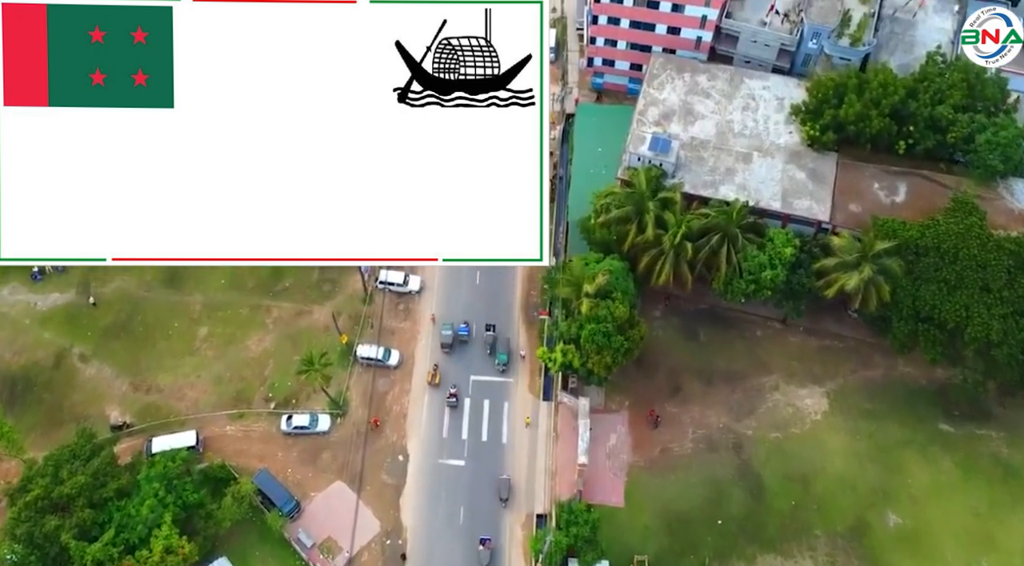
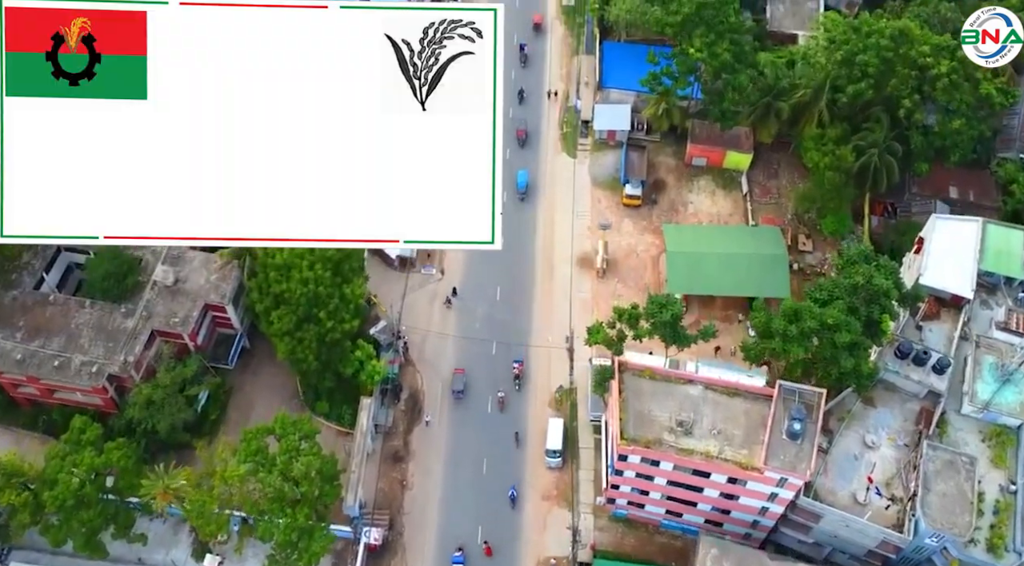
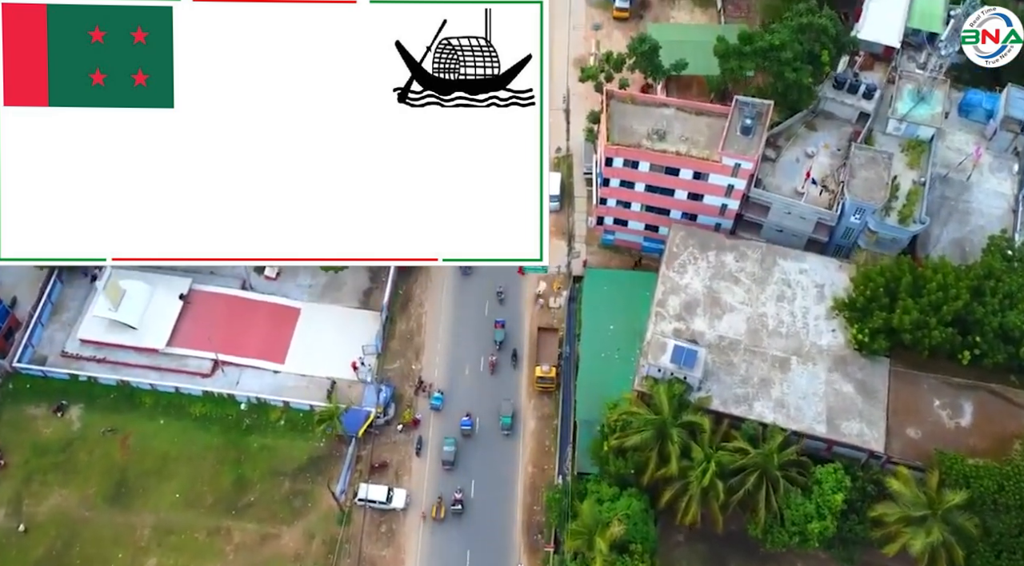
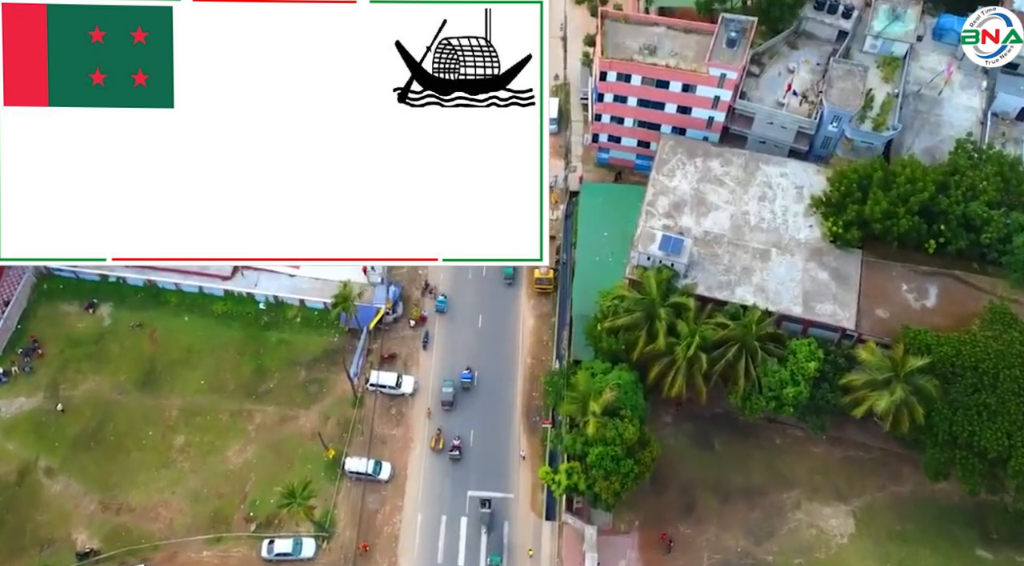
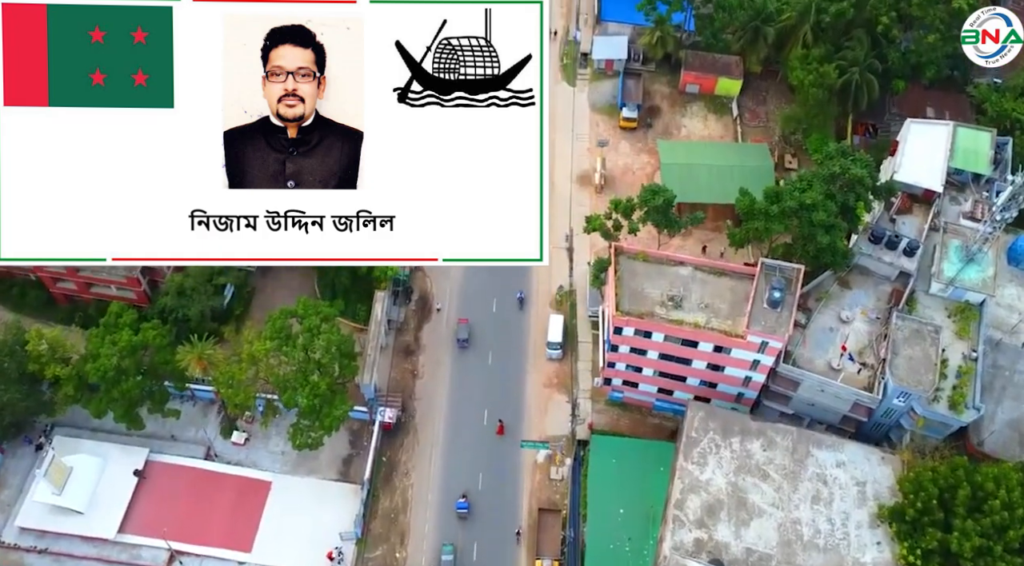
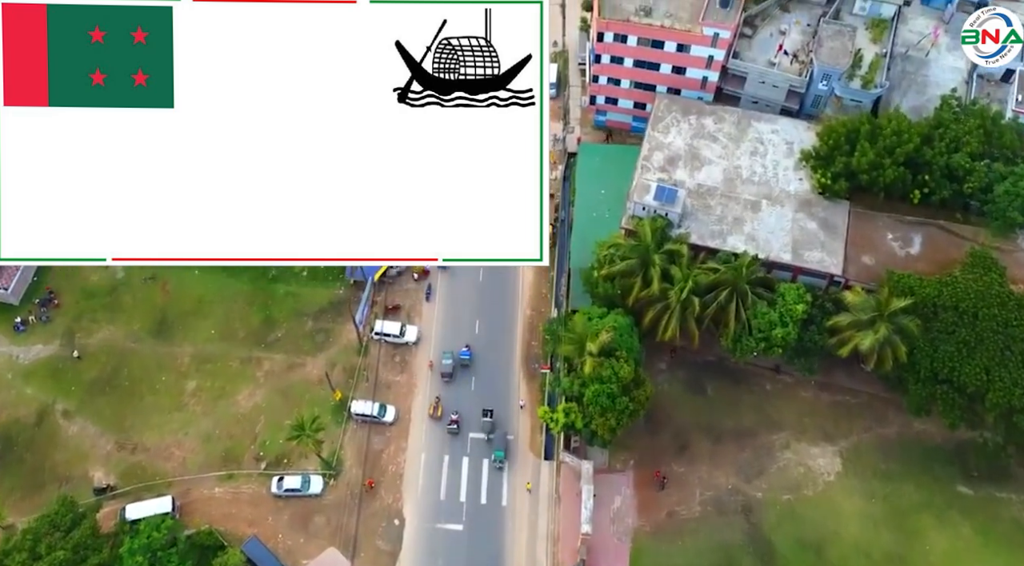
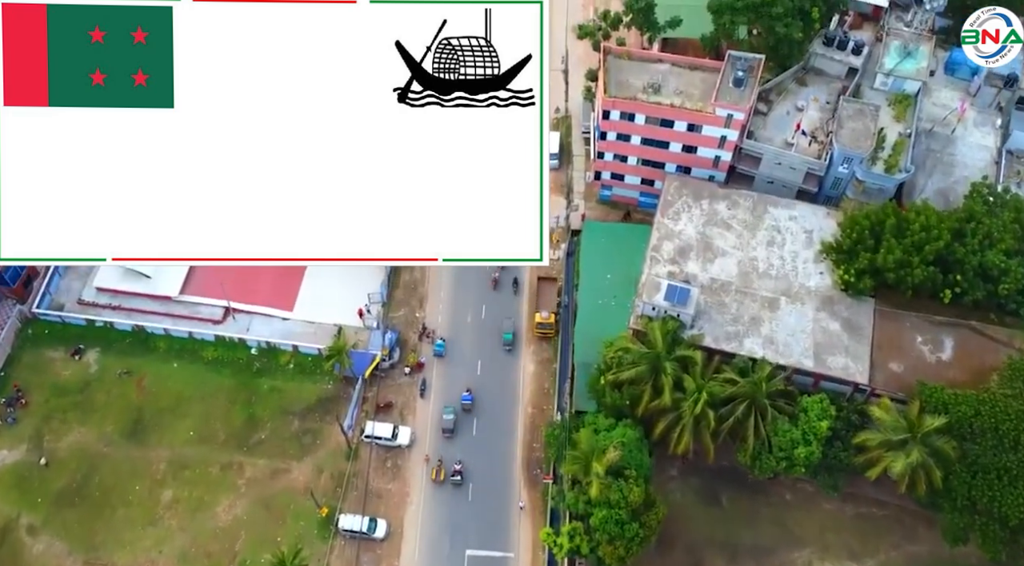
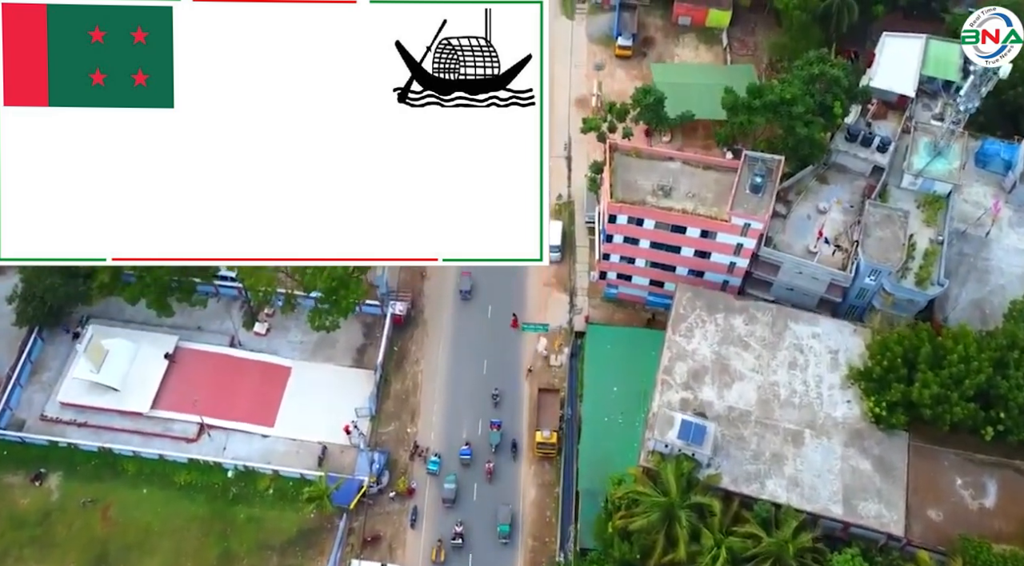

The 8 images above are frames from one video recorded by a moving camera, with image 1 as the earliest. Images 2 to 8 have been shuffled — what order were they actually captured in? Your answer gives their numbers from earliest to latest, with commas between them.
6, 4, 7, 3, 8, 5, 2
